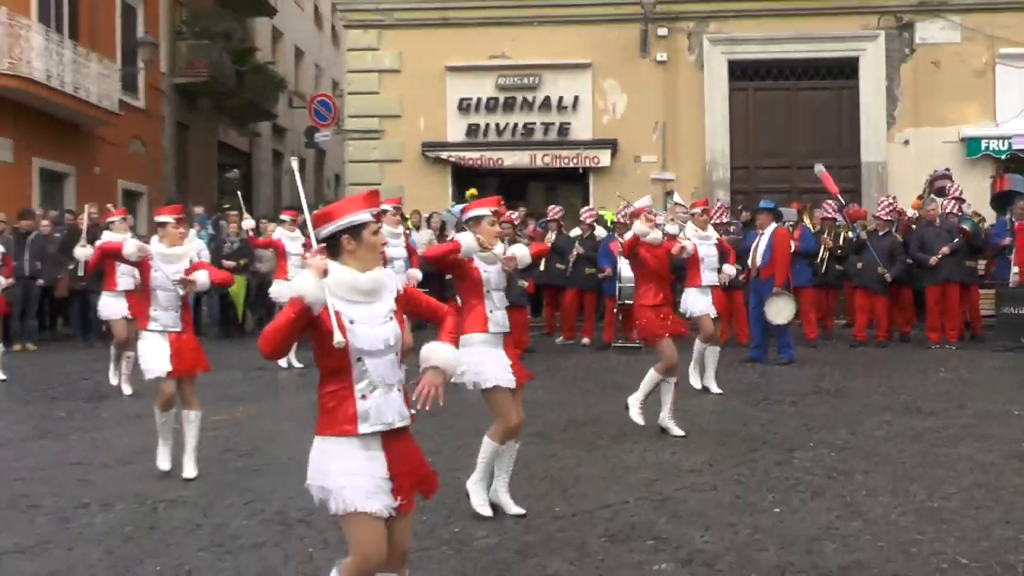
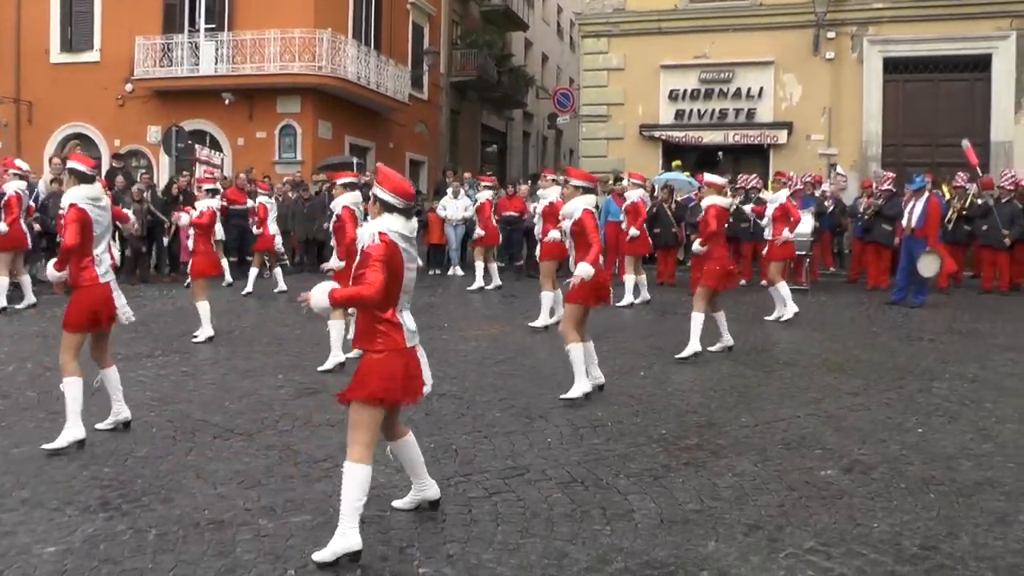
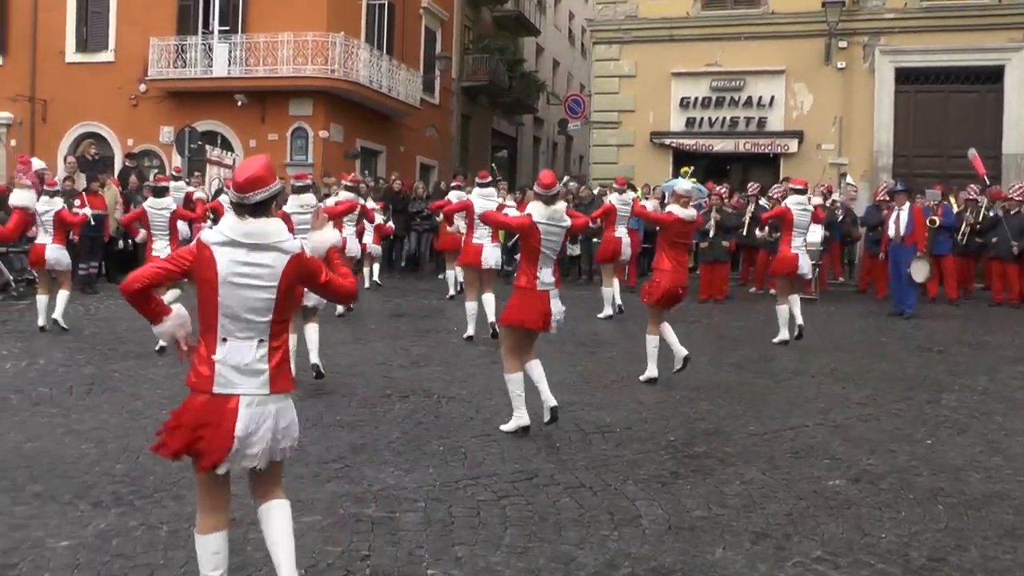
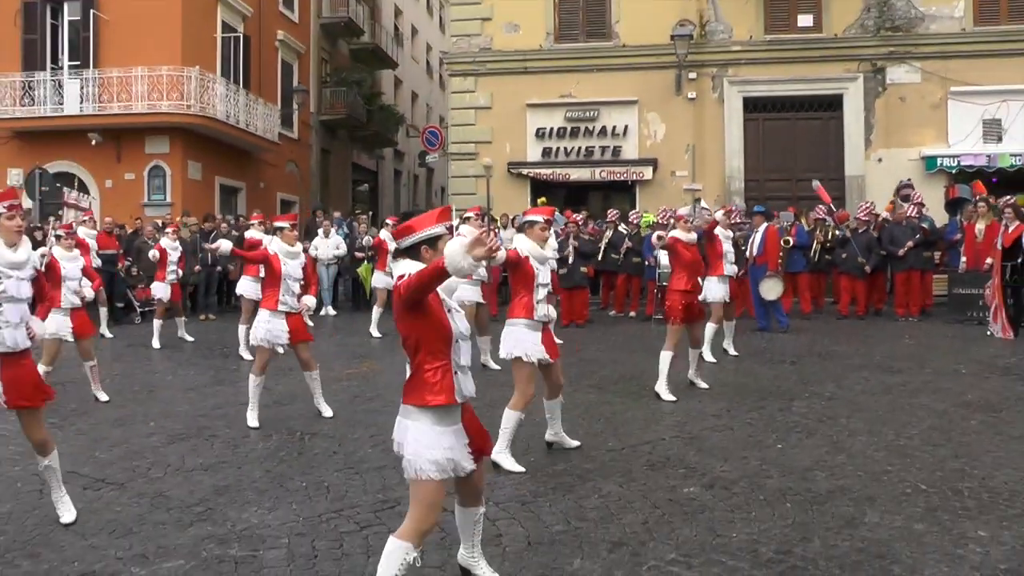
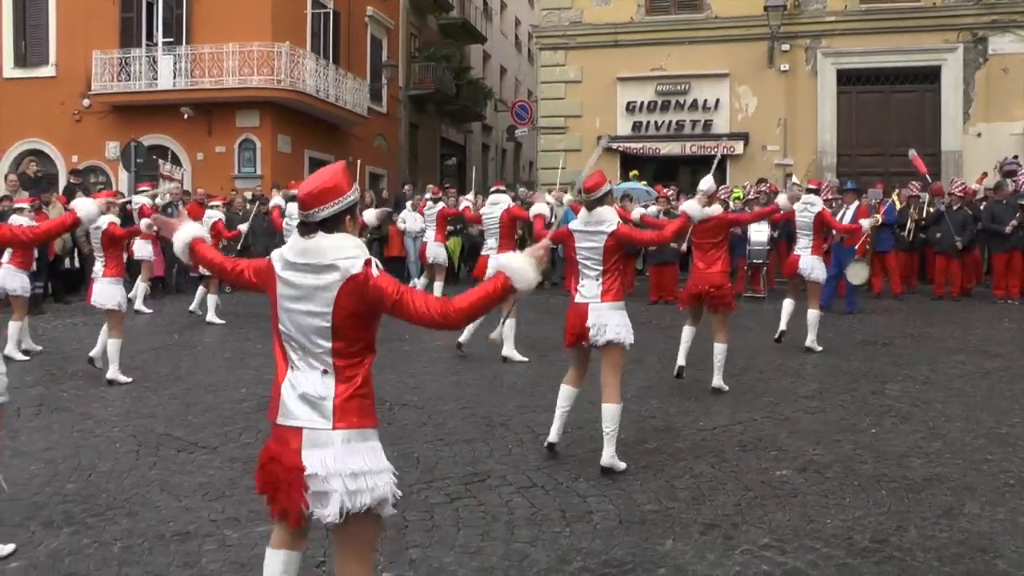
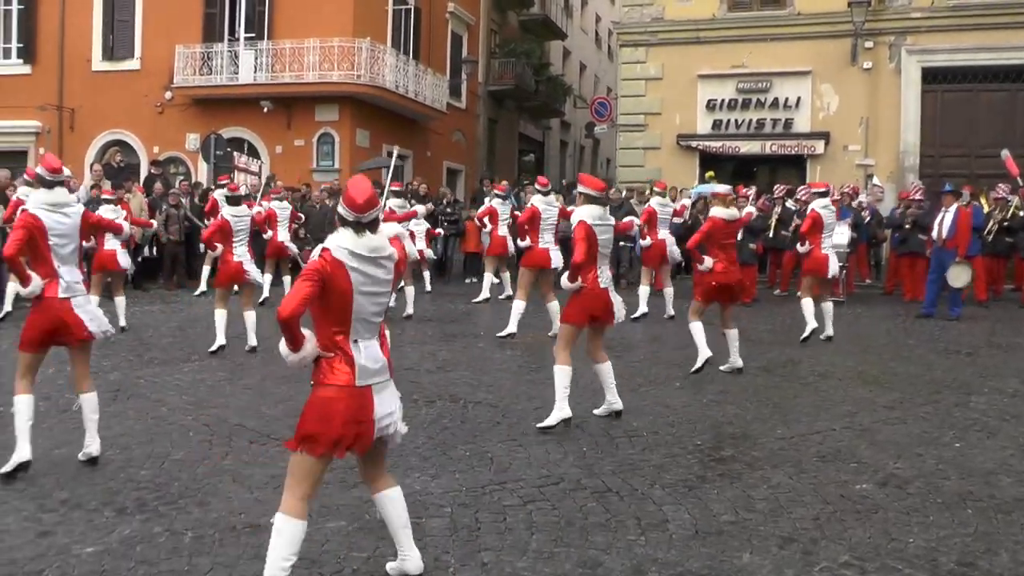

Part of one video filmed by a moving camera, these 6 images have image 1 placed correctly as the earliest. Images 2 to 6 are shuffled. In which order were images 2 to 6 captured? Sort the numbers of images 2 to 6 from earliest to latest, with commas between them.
4, 5, 3, 6, 2
